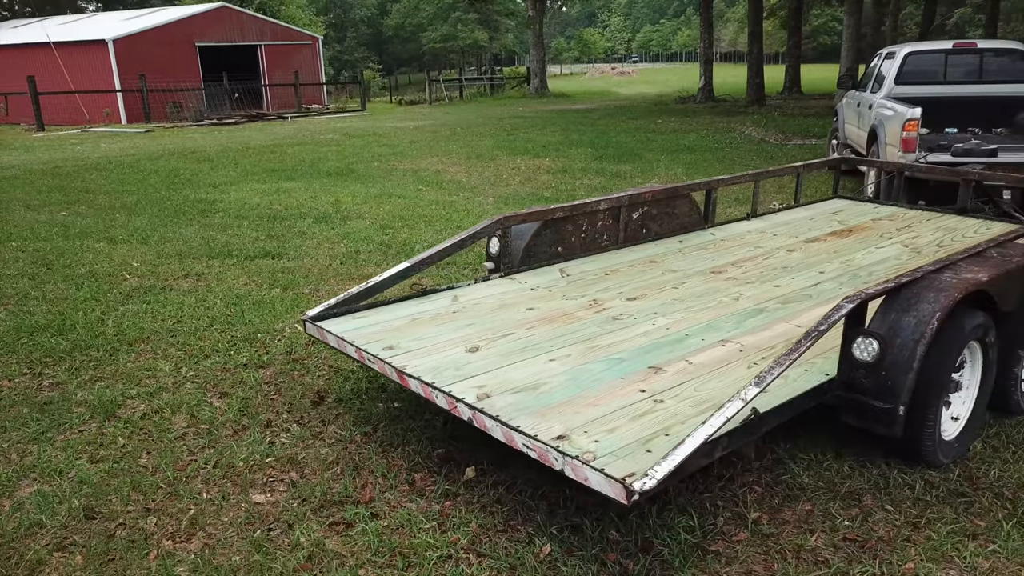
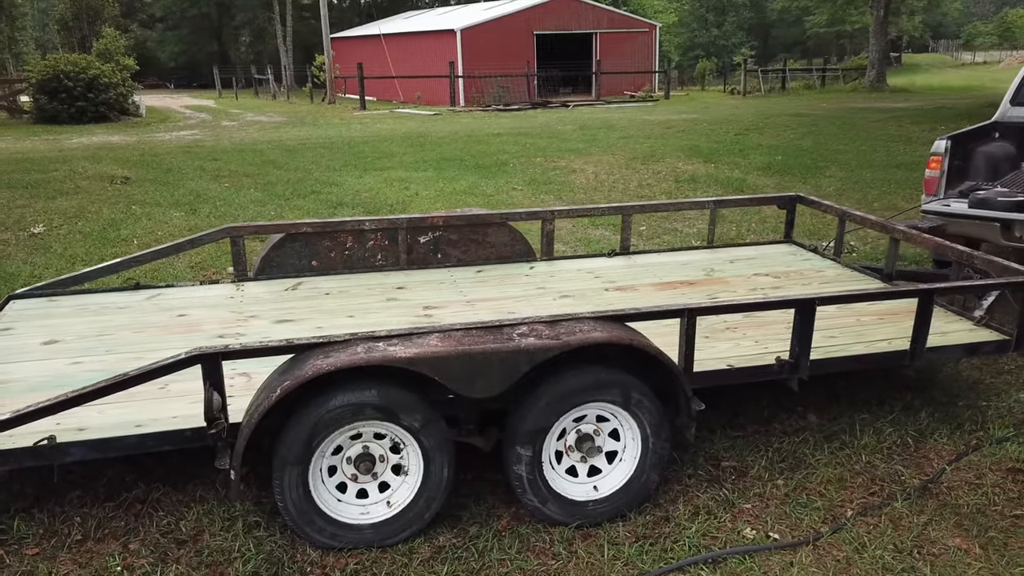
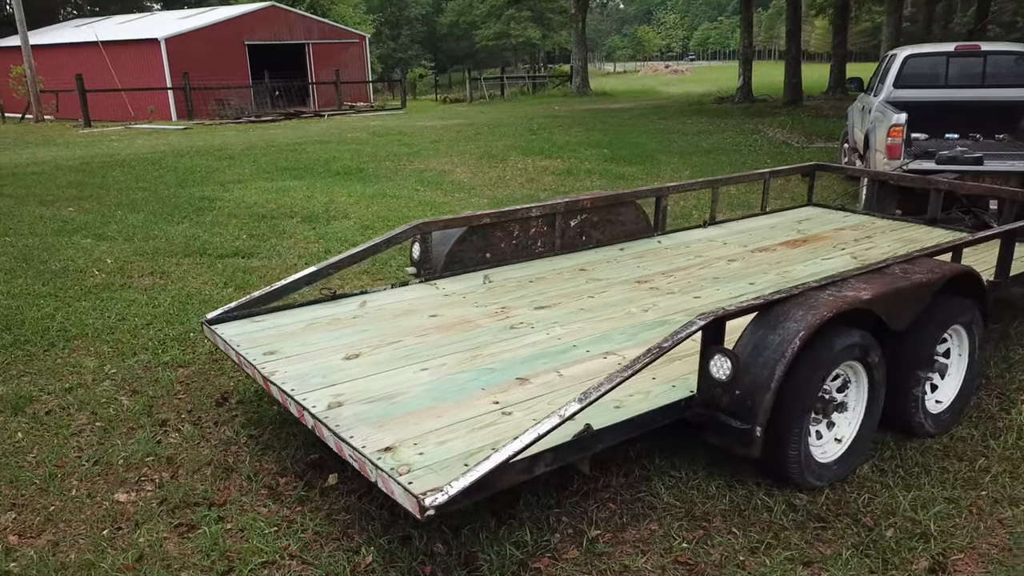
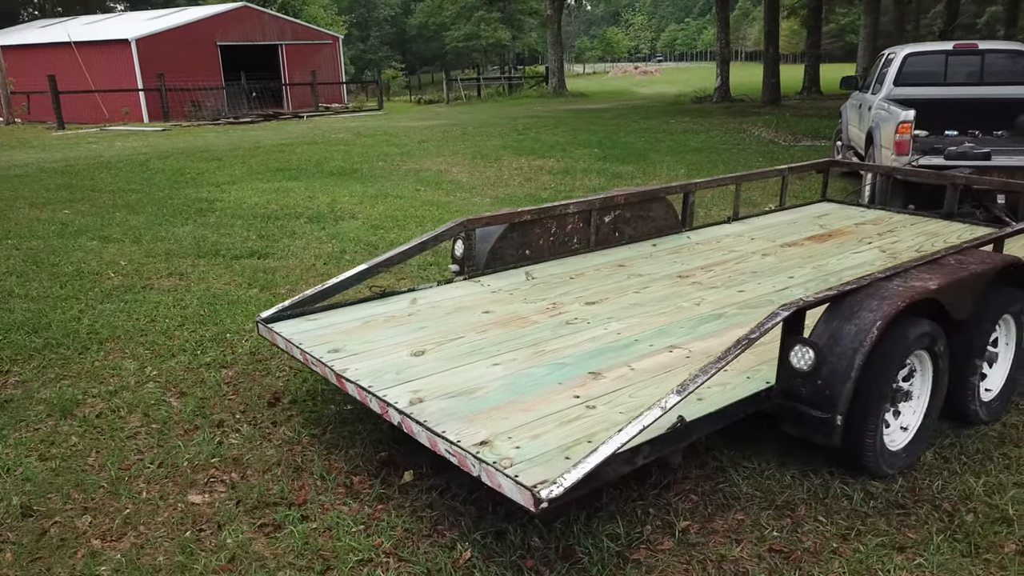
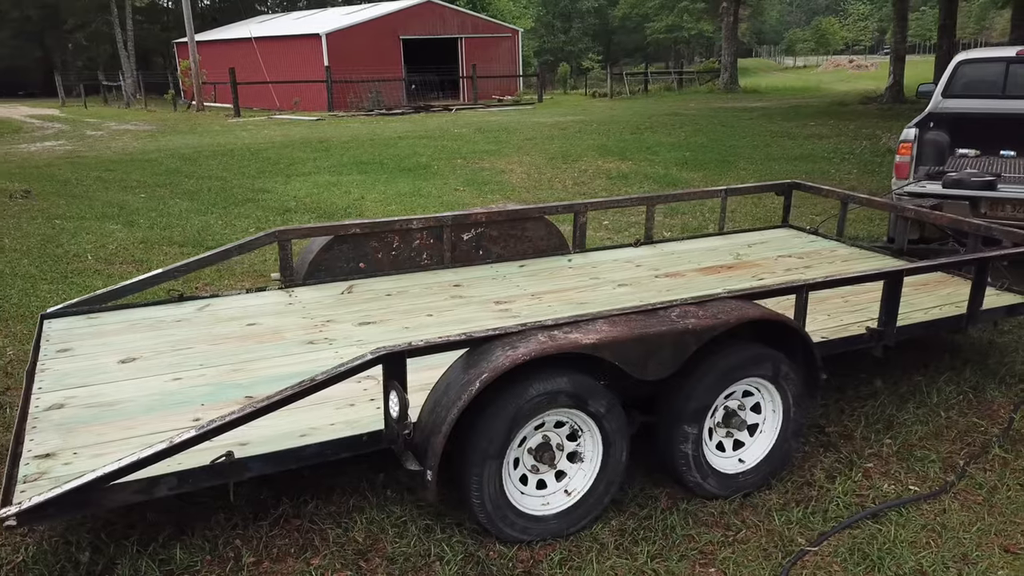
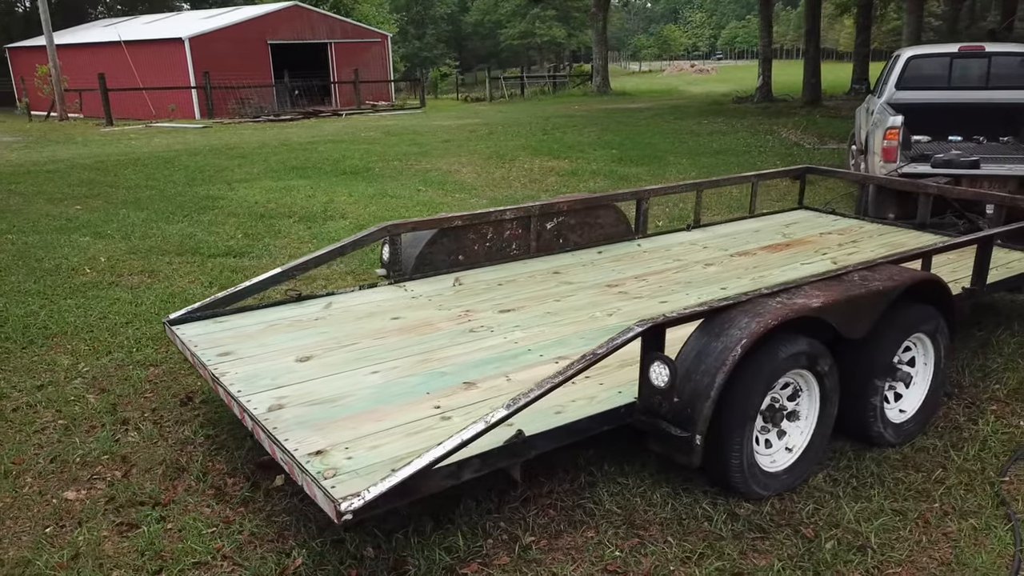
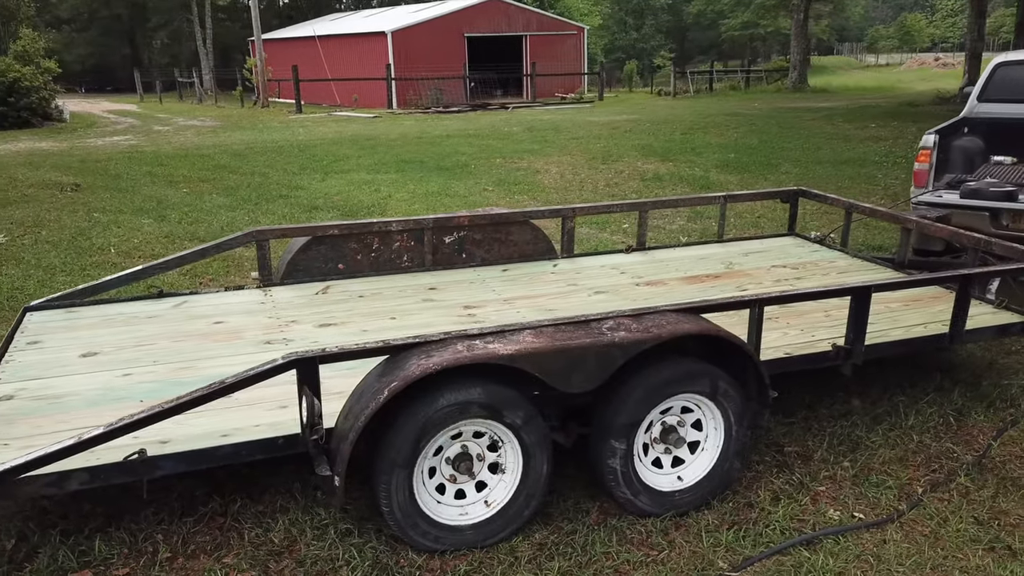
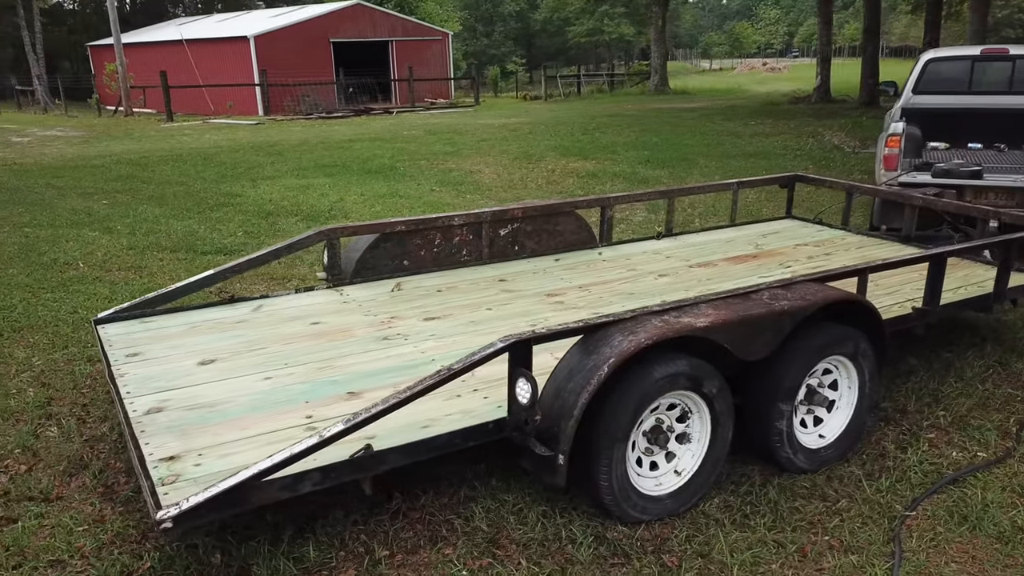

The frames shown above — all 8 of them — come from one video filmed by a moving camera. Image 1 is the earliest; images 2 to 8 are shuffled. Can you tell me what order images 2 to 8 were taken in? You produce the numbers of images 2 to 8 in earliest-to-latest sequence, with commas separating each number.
4, 3, 6, 8, 5, 7, 2
